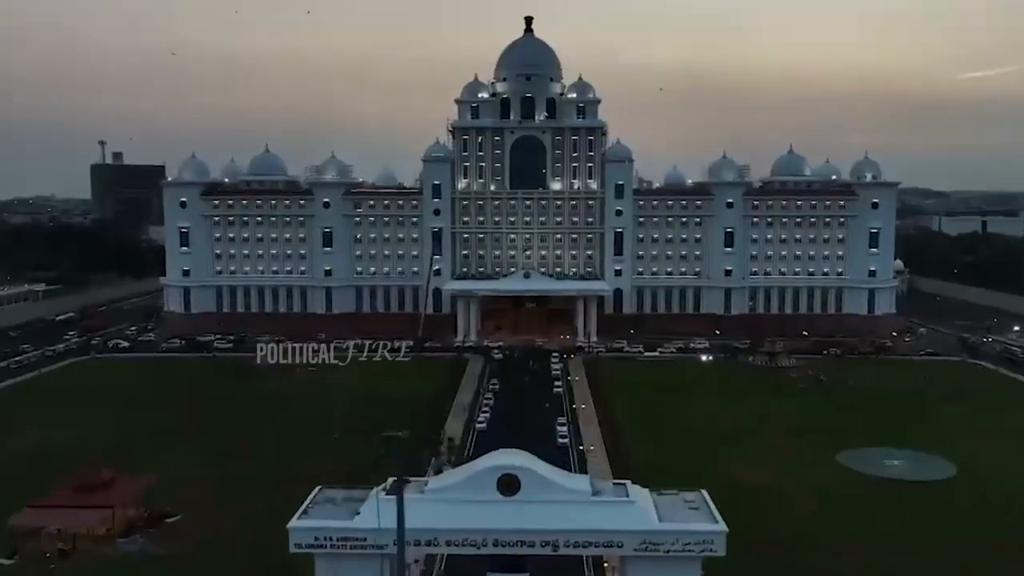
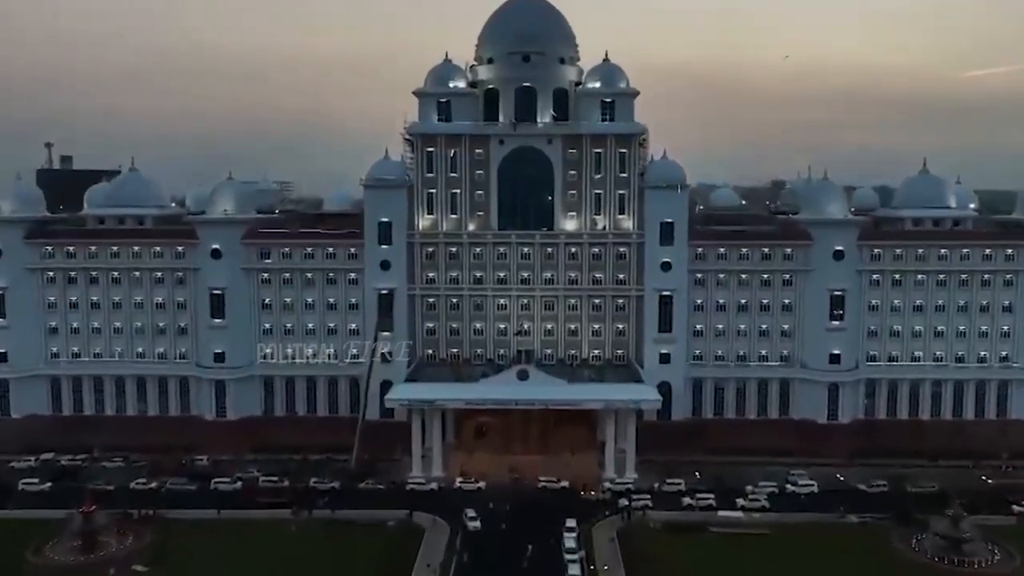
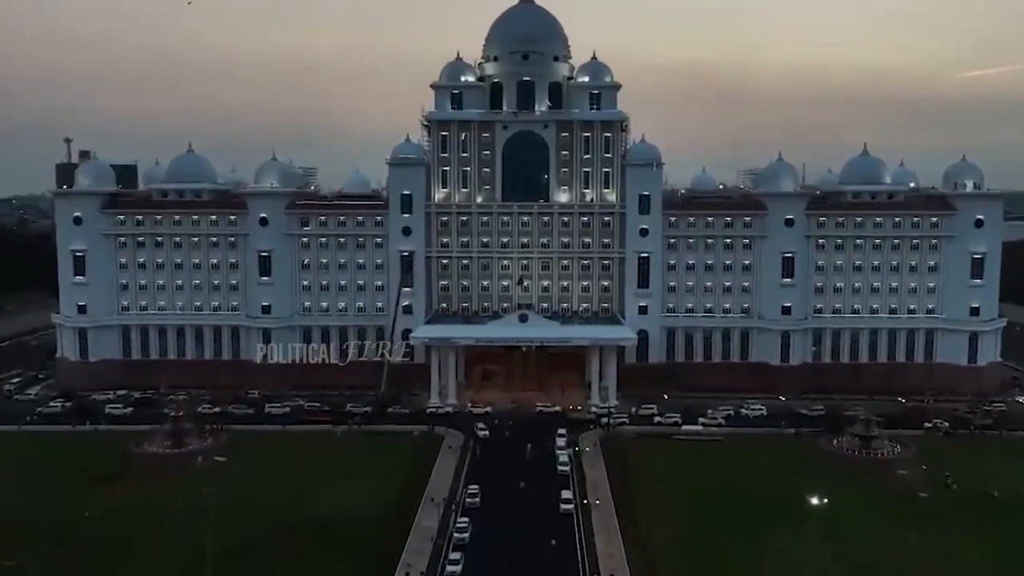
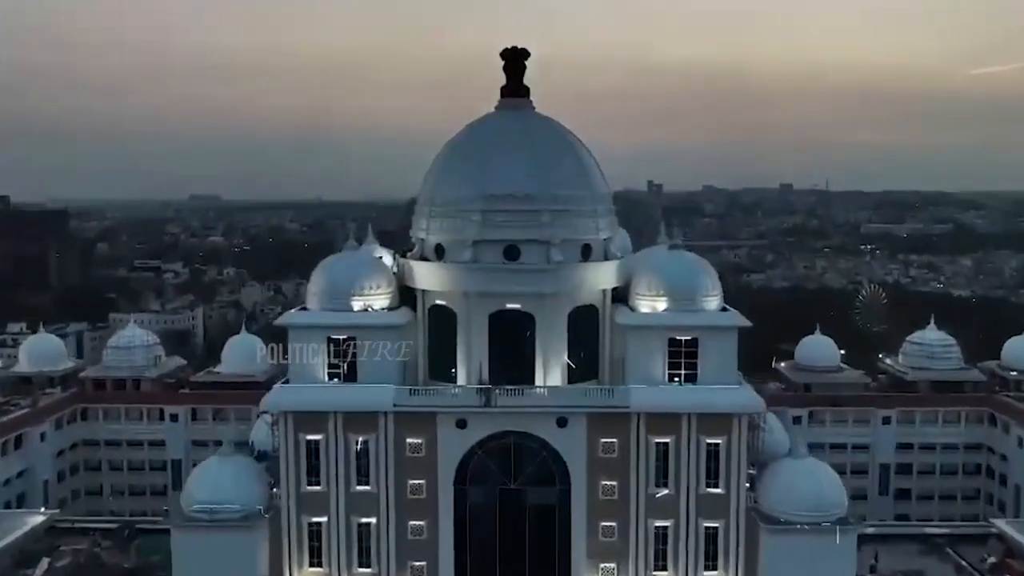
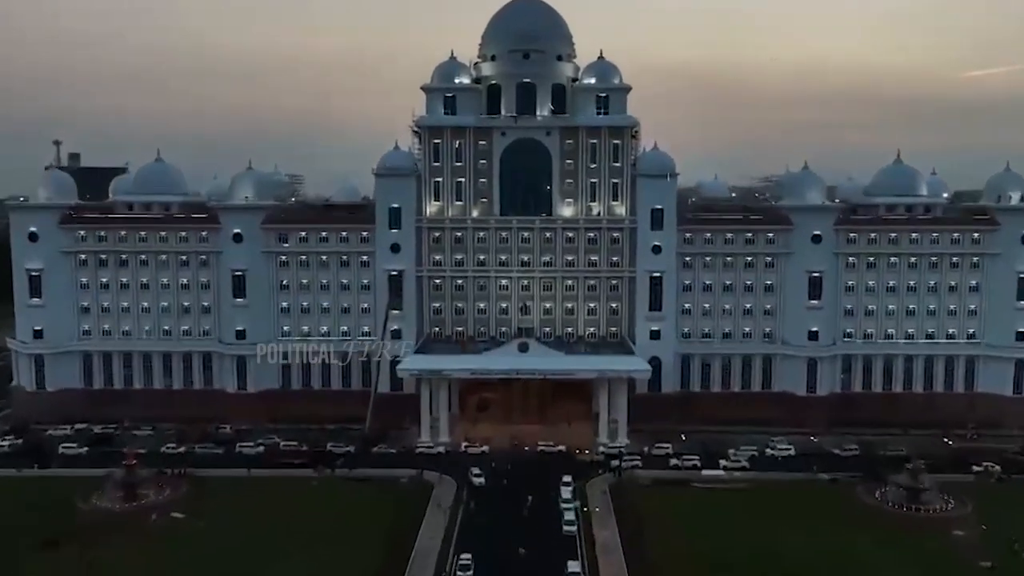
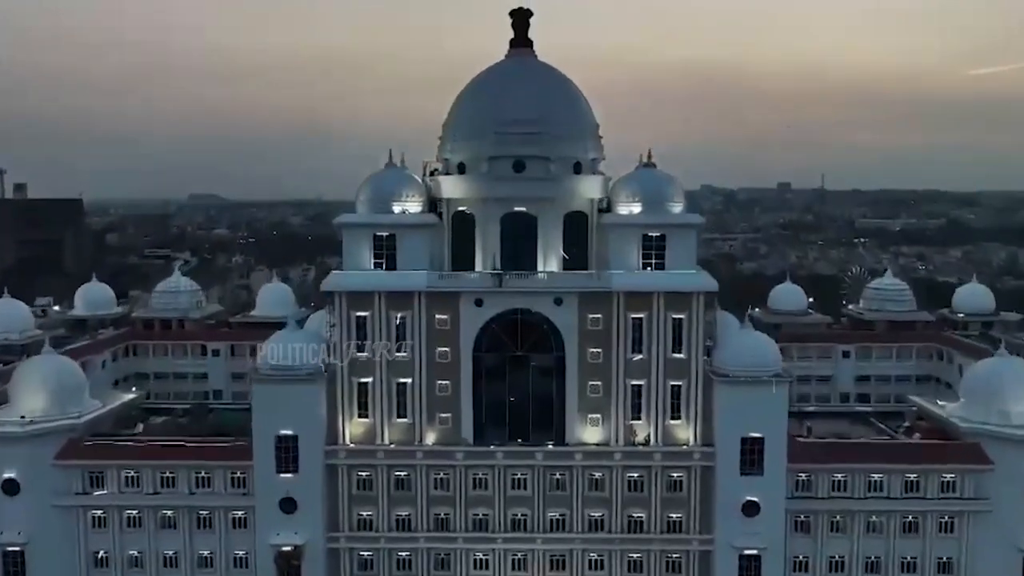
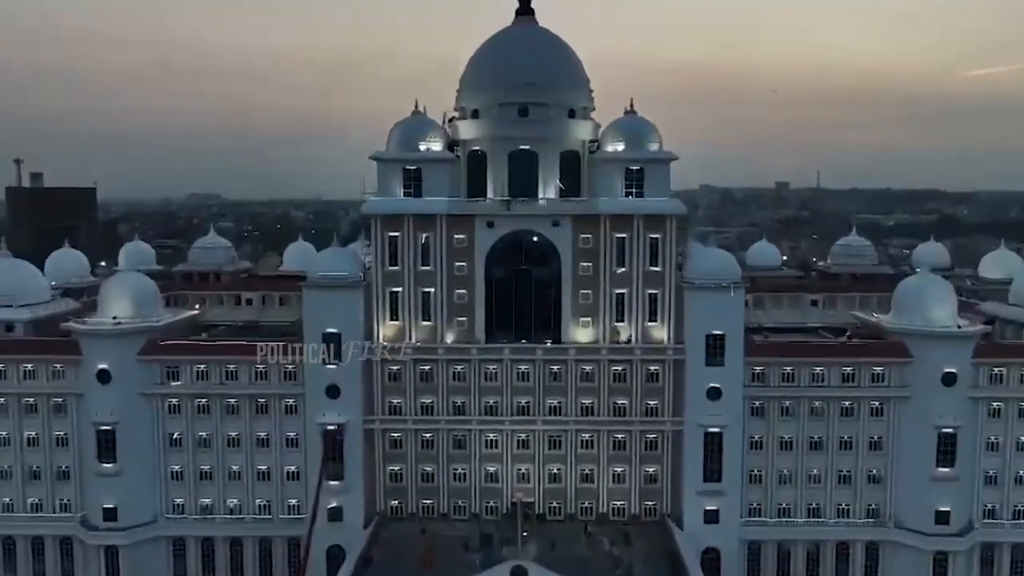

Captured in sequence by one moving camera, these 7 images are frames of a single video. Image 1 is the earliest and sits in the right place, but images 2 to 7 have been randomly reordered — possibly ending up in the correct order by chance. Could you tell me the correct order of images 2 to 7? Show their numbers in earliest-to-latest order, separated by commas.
3, 5, 2, 7, 6, 4
